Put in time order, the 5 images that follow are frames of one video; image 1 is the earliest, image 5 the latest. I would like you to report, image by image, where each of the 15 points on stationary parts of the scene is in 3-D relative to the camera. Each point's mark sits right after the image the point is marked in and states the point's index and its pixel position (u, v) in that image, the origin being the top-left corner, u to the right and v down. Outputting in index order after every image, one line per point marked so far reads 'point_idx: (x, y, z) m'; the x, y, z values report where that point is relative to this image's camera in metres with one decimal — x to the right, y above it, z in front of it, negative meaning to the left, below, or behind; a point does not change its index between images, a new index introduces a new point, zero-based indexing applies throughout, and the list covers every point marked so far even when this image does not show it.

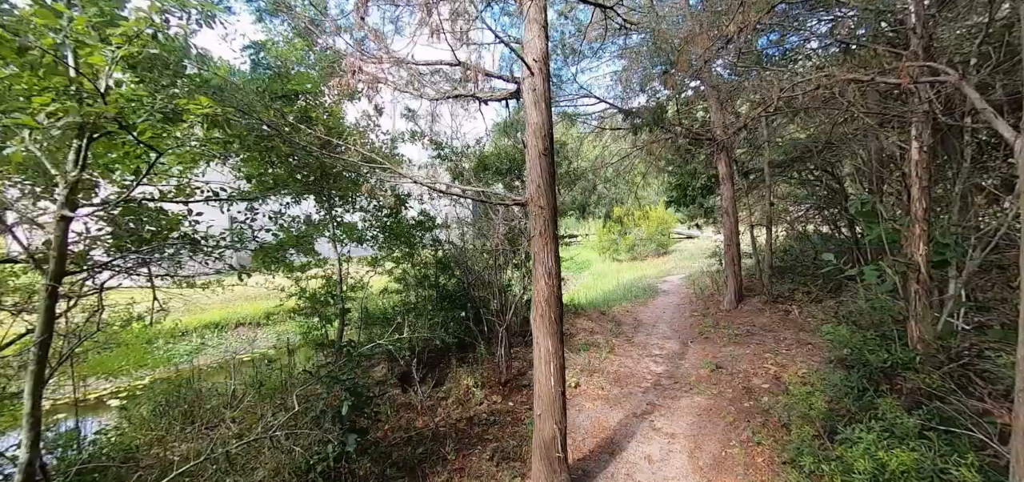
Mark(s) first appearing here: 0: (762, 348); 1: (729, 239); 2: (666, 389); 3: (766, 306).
0: (+3.3, -1.4, +5.2) m
1: (+3.8, 0.0, +7.0) m
2: (+1.8, -1.7, +4.6) m
3: (+4.2, -1.1, +6.5) m
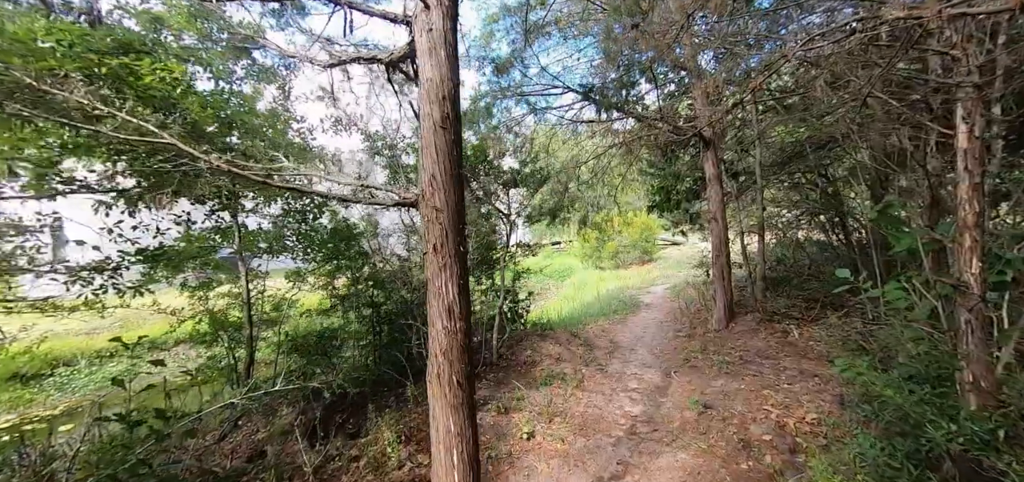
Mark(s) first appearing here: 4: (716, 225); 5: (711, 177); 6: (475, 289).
0: (+2.7, -1.5, +4.3) m
1: (+3.2, -0.1, +6.1) m
2: (+1.2, -1.8, +3.6) m
3: (+3.6, -1.2, +5.7) m
4: (+3.2, +0.2, +6.2) m
5: (+3.2, +1.0, +6.4) m
6: (-0.6, -0.7, +6.2) m
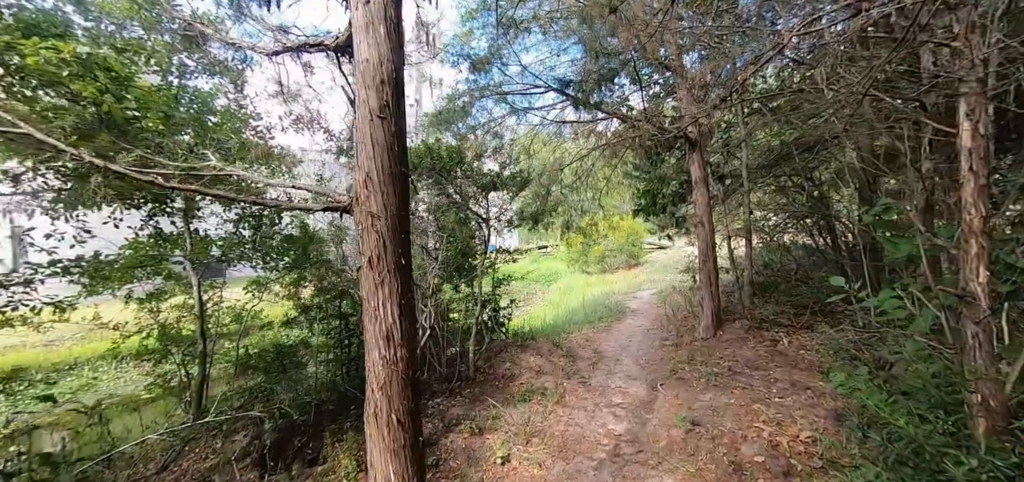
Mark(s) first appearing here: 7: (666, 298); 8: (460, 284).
0: (+2.4, -1.6, +4.0) m
1: (+2.9, -0.2, +5.9) m
2: (+1.0, -1.9, +3.3) m
3: (+3.3, -1.3, +5.5) m
4: (+2.9, +0.2, +6.0) m
5: (+2.9, +1.0, +6.2) m
6: (-0.9, -0.8, +5.9) m
7: (+3.4, -1.3, +8.8) m
8: (-0.8, -0.6, +5.9) m
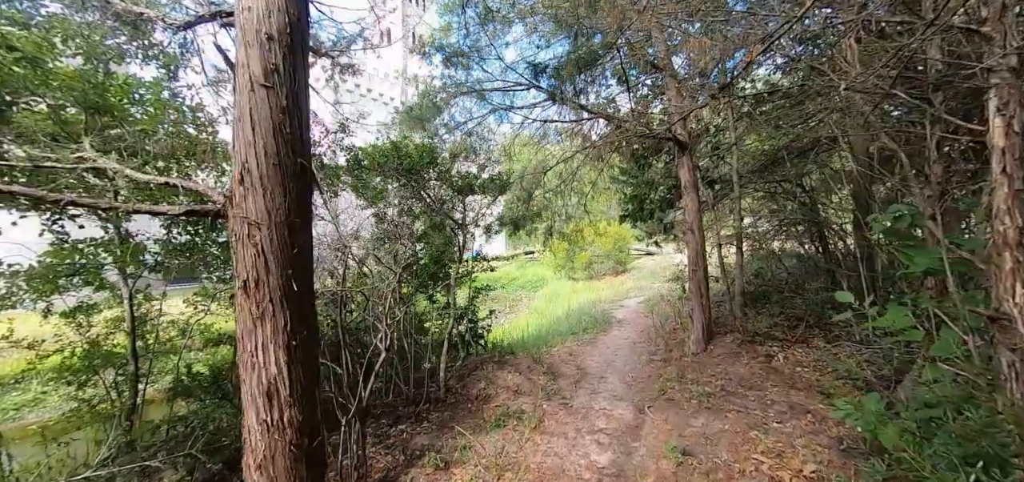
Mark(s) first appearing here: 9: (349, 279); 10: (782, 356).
0: (+2.2, -1.7, +3.7) m
1: (+2.6, -0.3, +5.6) m
2: (+0.7, -1.9, +2.9) m
3: (+3.0, -1.4, +5.1) m
4: (+2.6, +0.1, +5.7) m
5: (+2.6, +0.8, +5.9) m
6: (-1.2, -0.9, +5.4) m
7: (+3.0, -1.4, +8.5) m
8: (-1.1, -0.7, +5.5) m
9: (-1.8, -0.4, +4.4) m
10: (+3.4, -1.4, +5.0) m
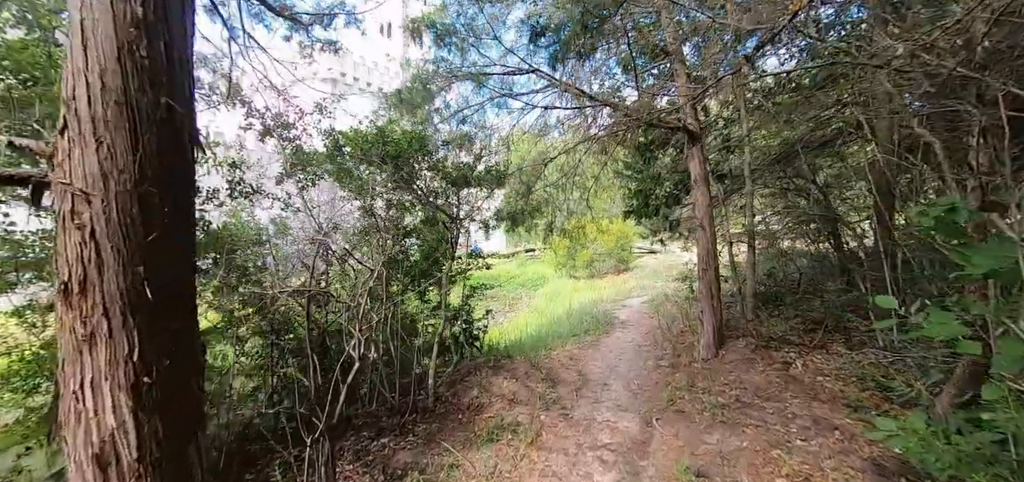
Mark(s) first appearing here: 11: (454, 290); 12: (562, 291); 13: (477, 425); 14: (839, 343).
0: (+2.1, -1.6, +3.3) m
1: (+2.5, -0.3, +5.2) m
2: (+0.7, -1.9, +2.6) m
3: (+2.9, -1.4, +4.8) m
4: (+2.5, +0.1, +5.3) m
5: (+2.6, +0.9, +5.5) m
6: (-1.2, -0.9, +5.1) m
7: (+3.0, -1.4, +8.1) m
8: (-1.1, -0.7, +5.1) m
9: (-1.8, -0.3, +4.1) m
10: (+3.3, -1.4, +4.6) m
11: (-0.8, -0.7, +5.6) m
12: (+1.7, -1.7, +13.5) m
13: (-0.3, -1.7, +3.8) m
14: (+4.1, -1.3, +5.0) m
